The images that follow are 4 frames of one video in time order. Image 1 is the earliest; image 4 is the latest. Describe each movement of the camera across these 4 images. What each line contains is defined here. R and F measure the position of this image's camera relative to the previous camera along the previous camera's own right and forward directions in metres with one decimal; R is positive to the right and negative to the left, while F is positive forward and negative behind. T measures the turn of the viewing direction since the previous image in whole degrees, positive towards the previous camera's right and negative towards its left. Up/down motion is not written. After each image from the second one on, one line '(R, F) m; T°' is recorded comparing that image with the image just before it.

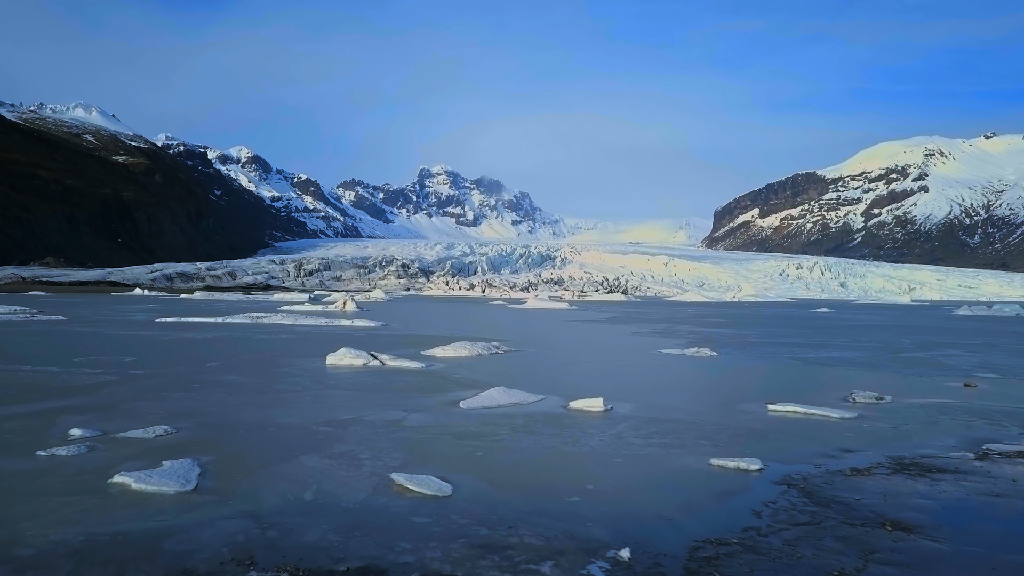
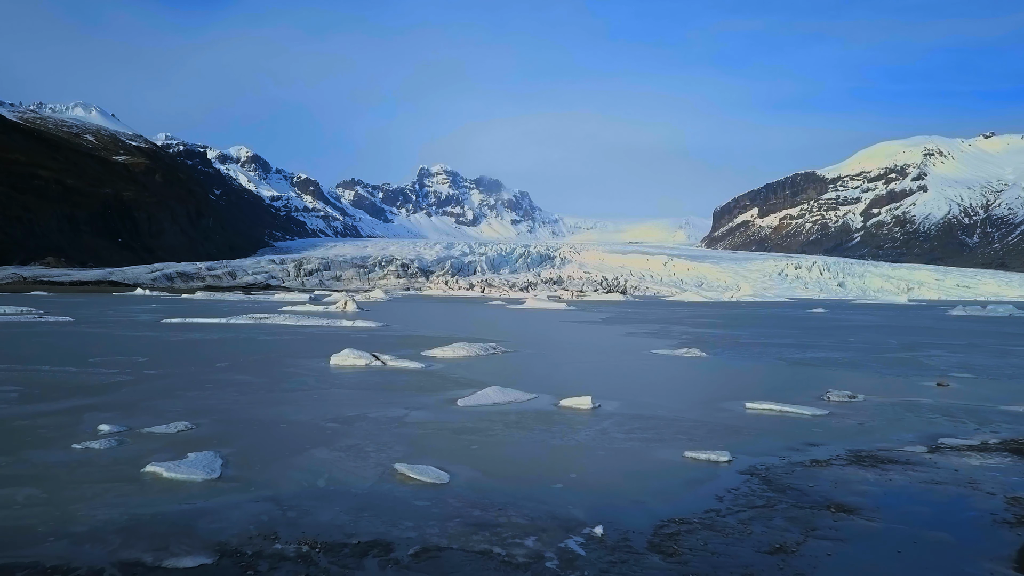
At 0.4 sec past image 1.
(+0.1, -0.6) m; 0°
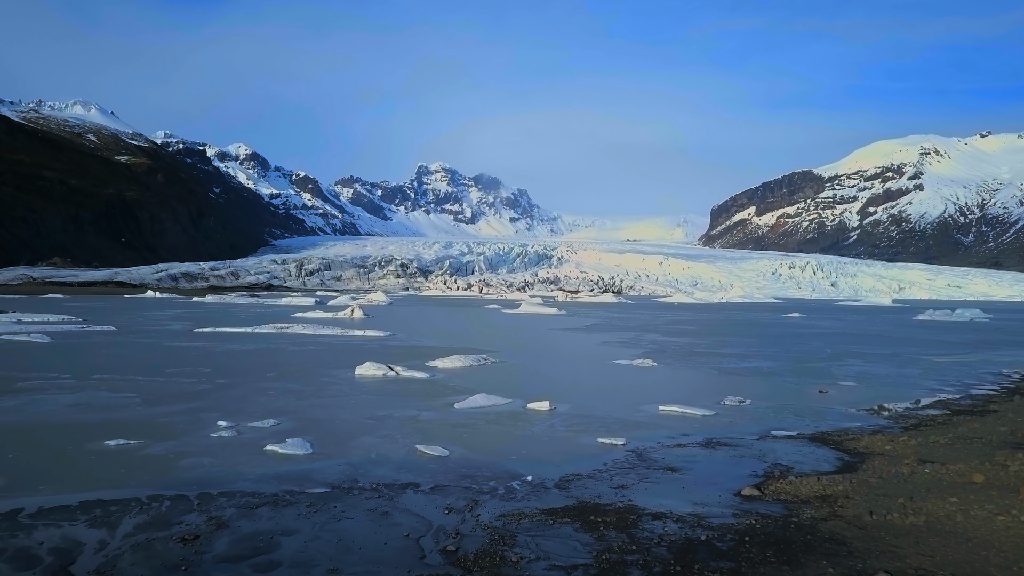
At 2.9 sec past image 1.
(+0.3, -3.6) m; 0°
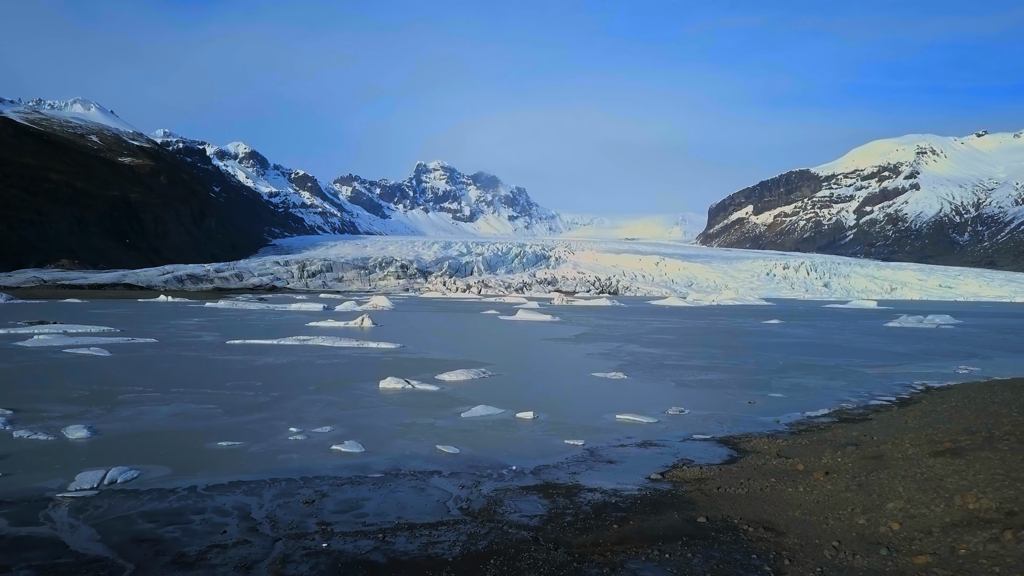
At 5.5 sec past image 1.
(+0.1, -3.9) m; 0°
